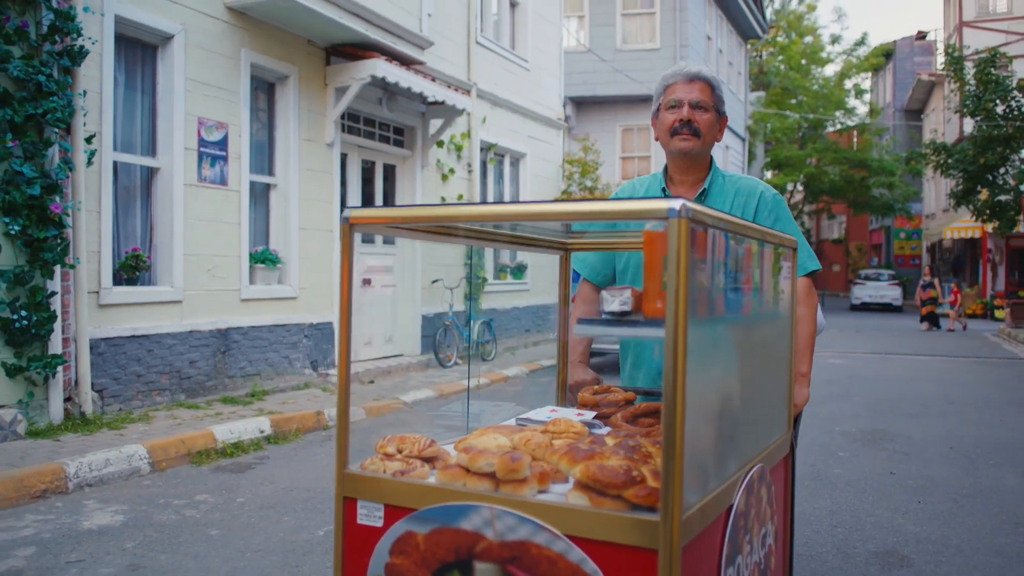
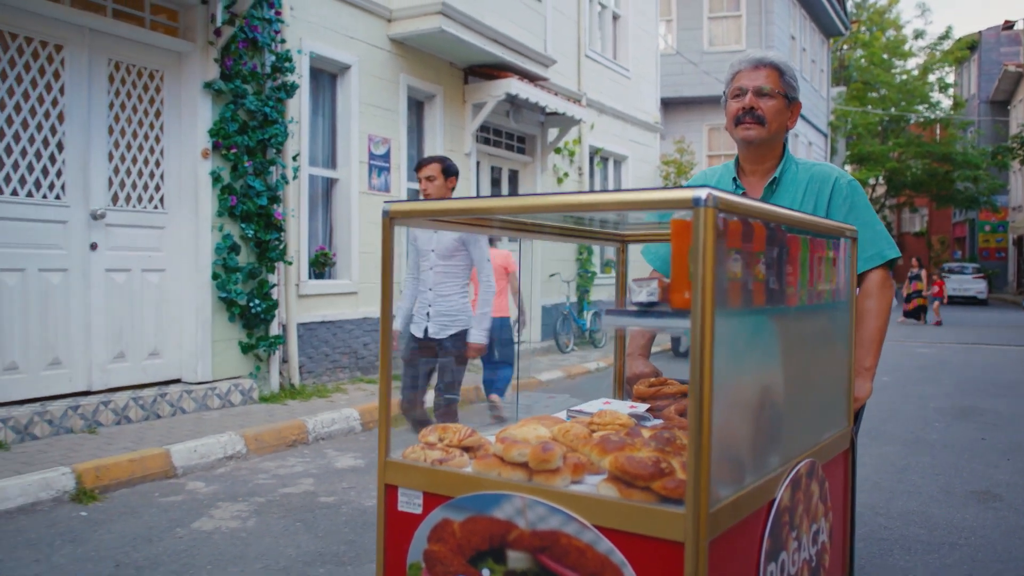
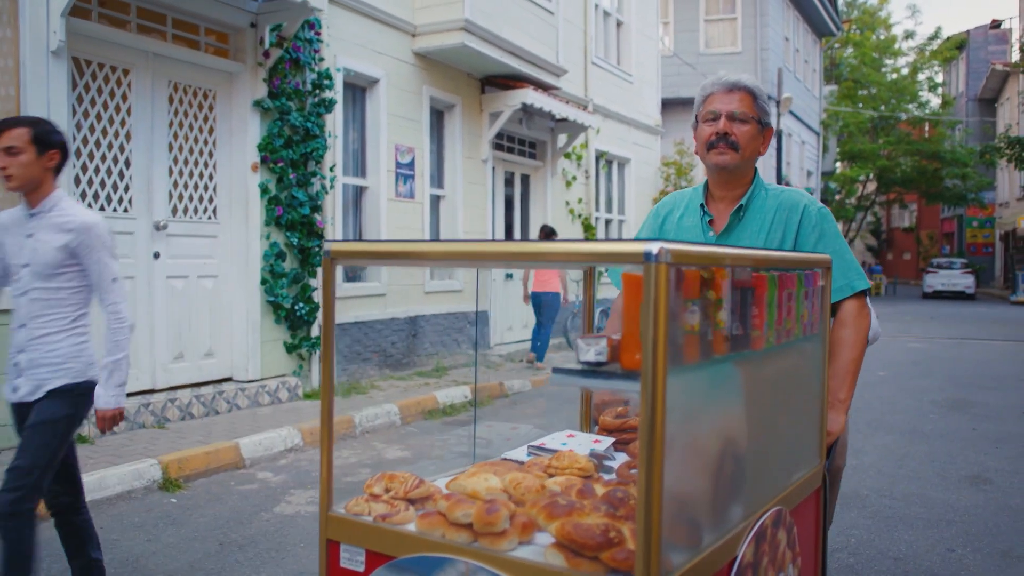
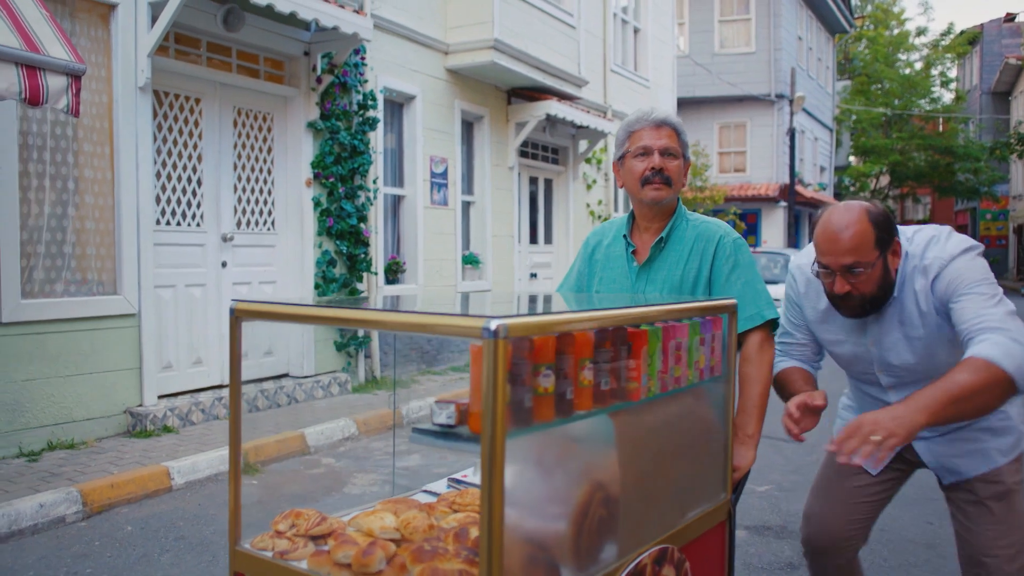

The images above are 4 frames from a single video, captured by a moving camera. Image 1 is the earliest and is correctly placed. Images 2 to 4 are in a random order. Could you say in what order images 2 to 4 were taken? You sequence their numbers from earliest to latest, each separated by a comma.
2, 3, 4
